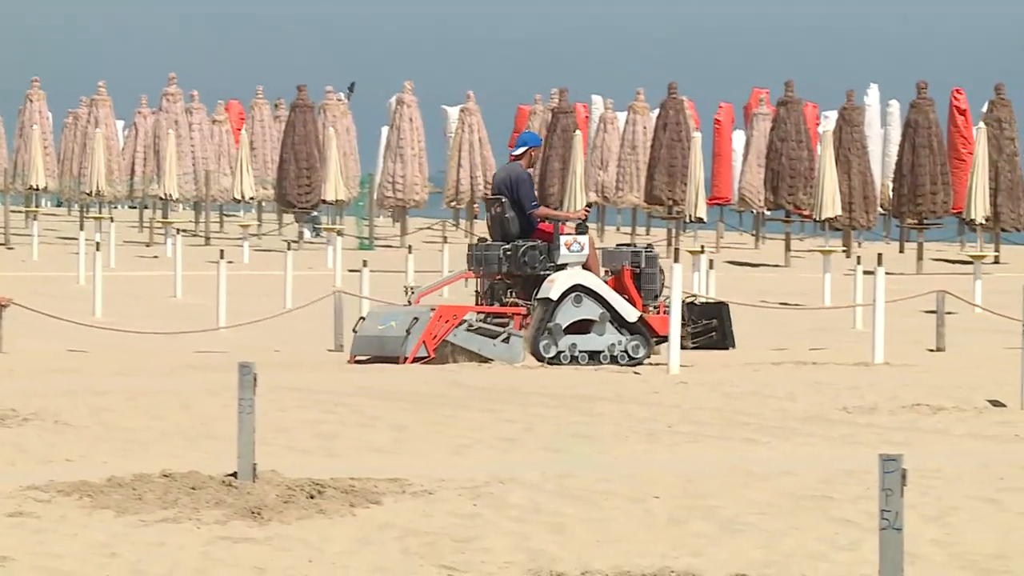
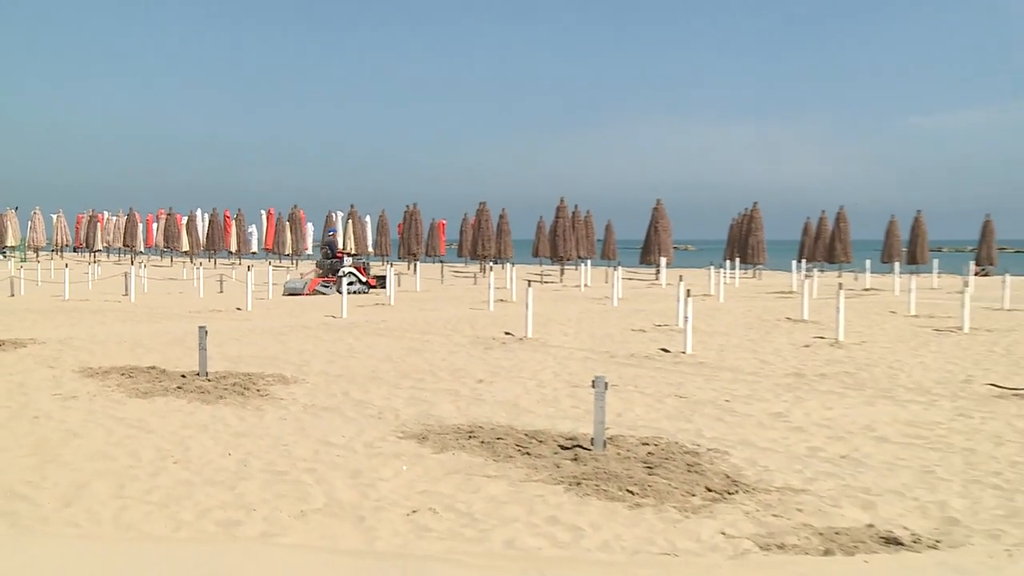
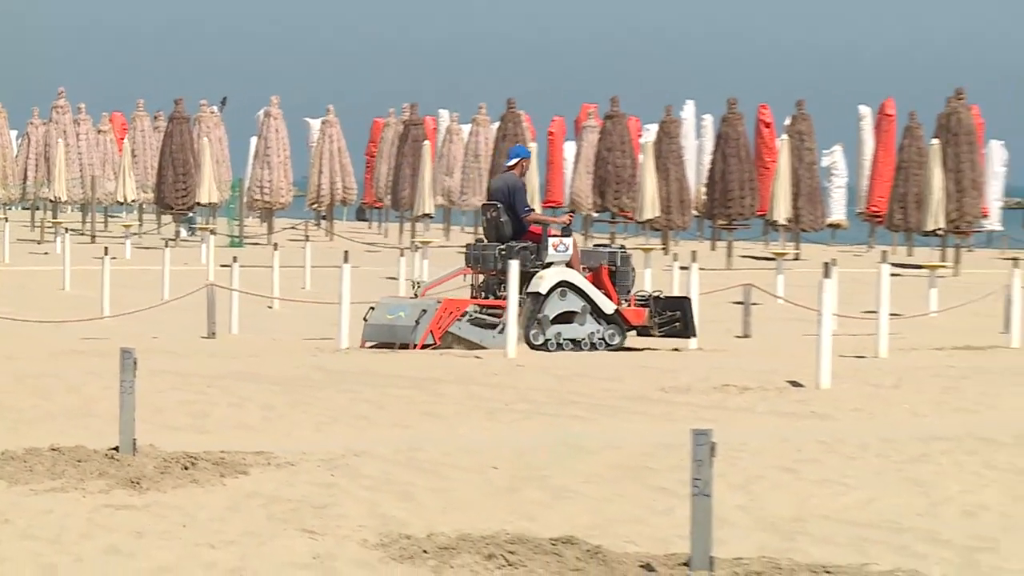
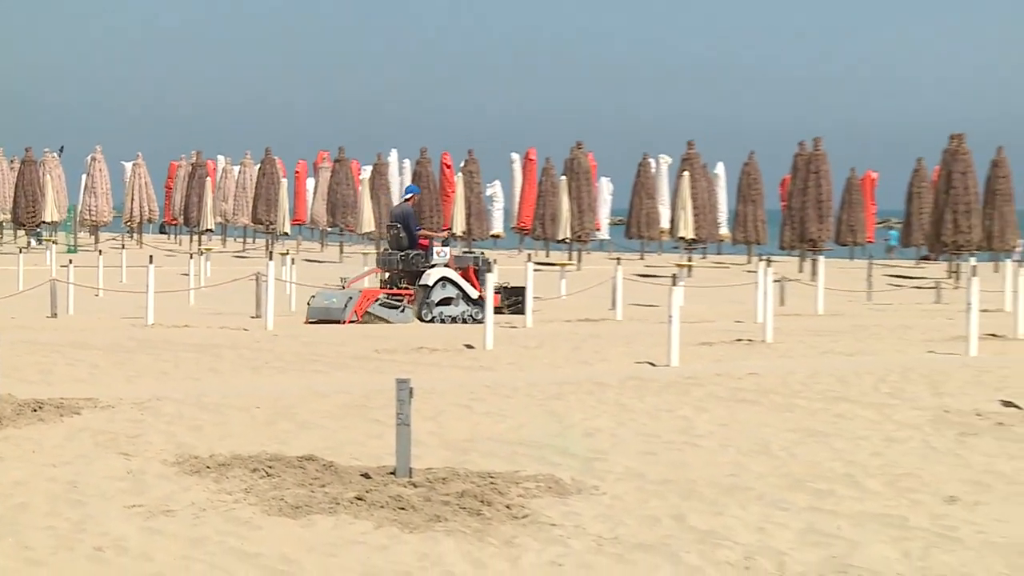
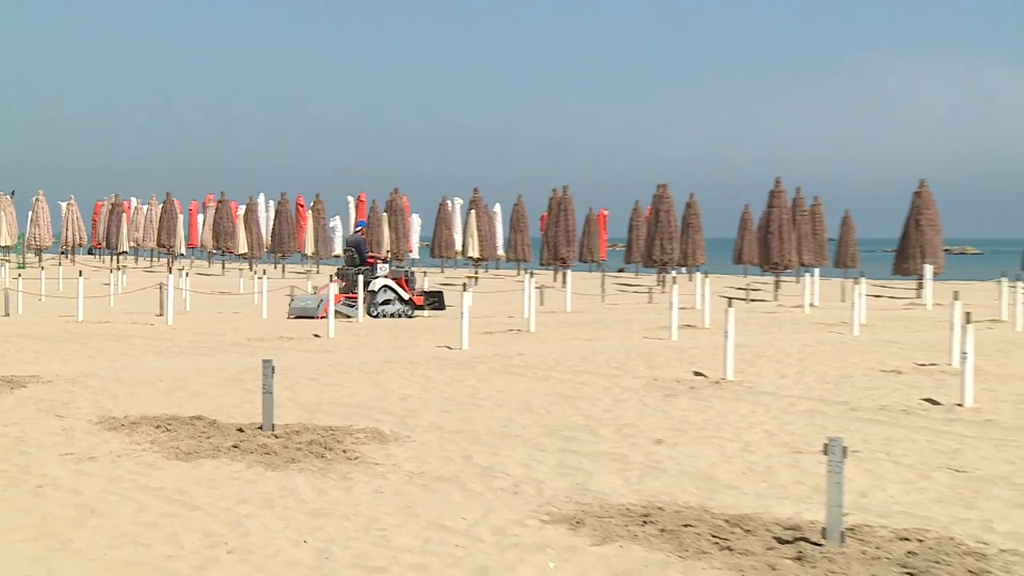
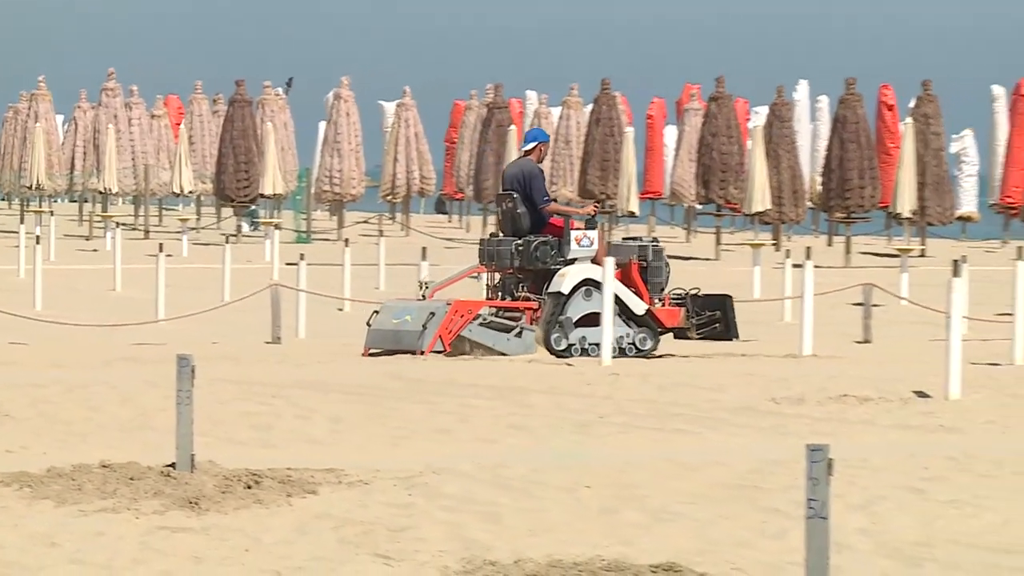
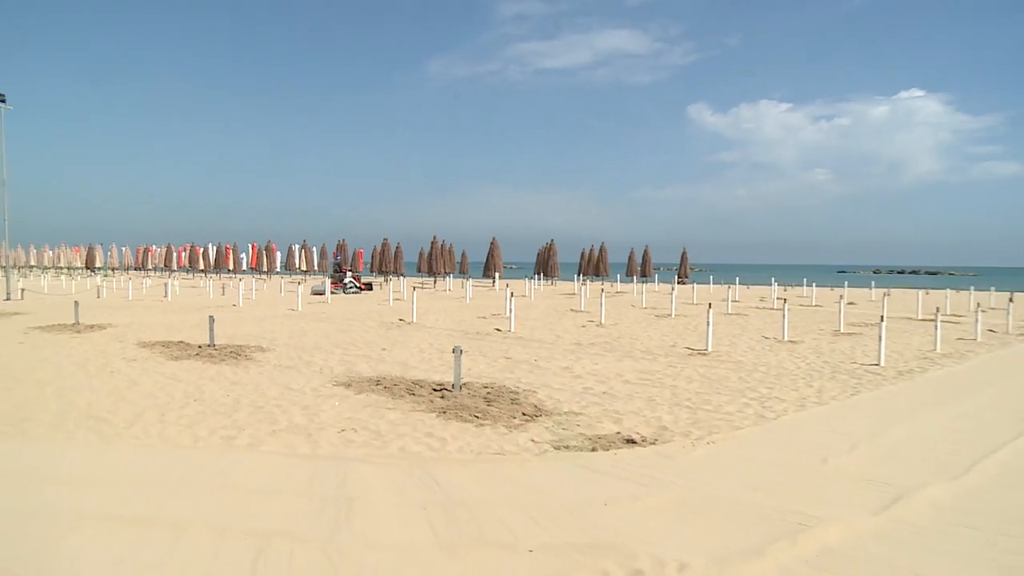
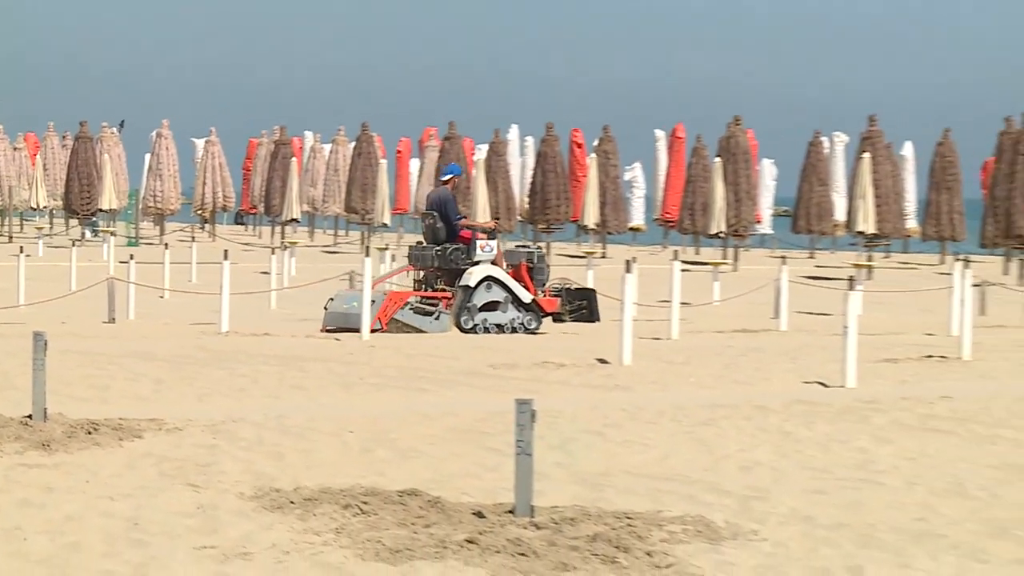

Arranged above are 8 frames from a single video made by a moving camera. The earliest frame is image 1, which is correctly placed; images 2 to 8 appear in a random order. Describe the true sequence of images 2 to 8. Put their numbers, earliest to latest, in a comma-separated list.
6, 3, 8, 4, 5, 2, 7
